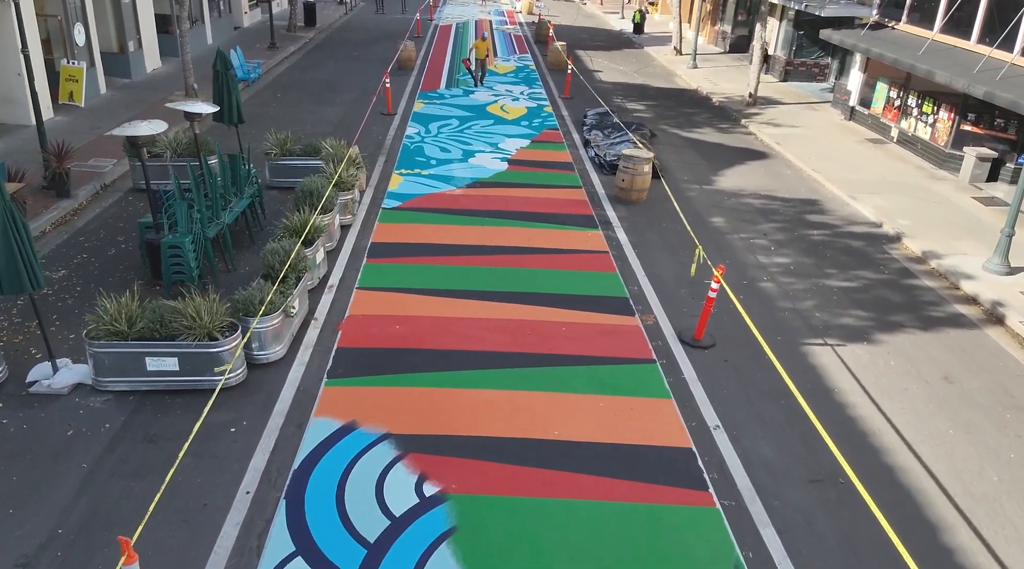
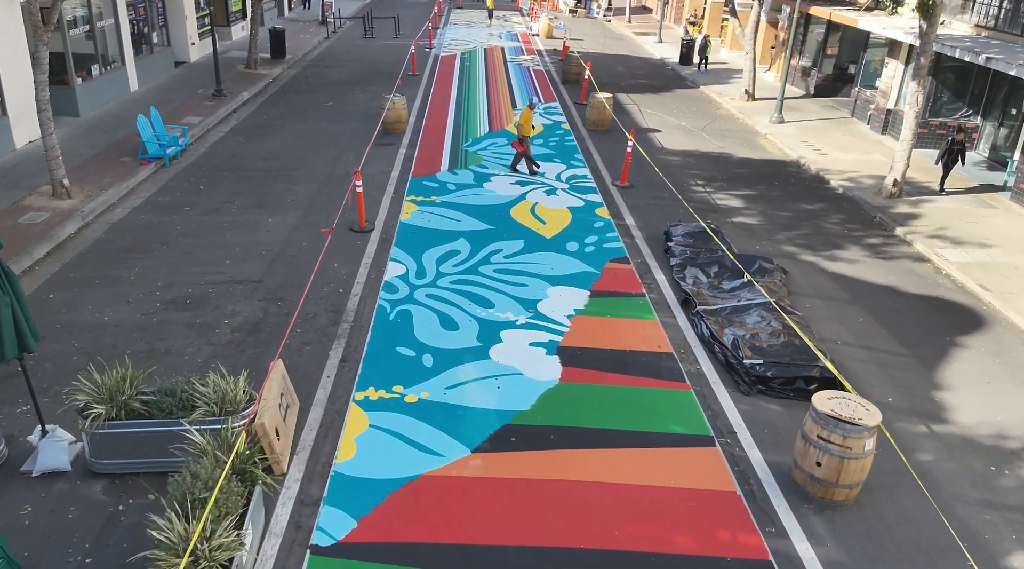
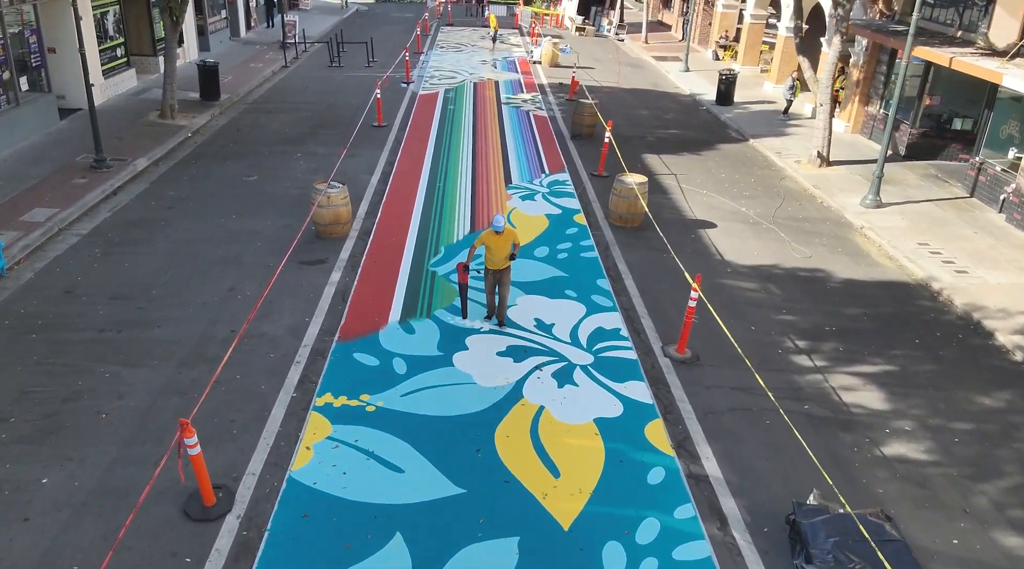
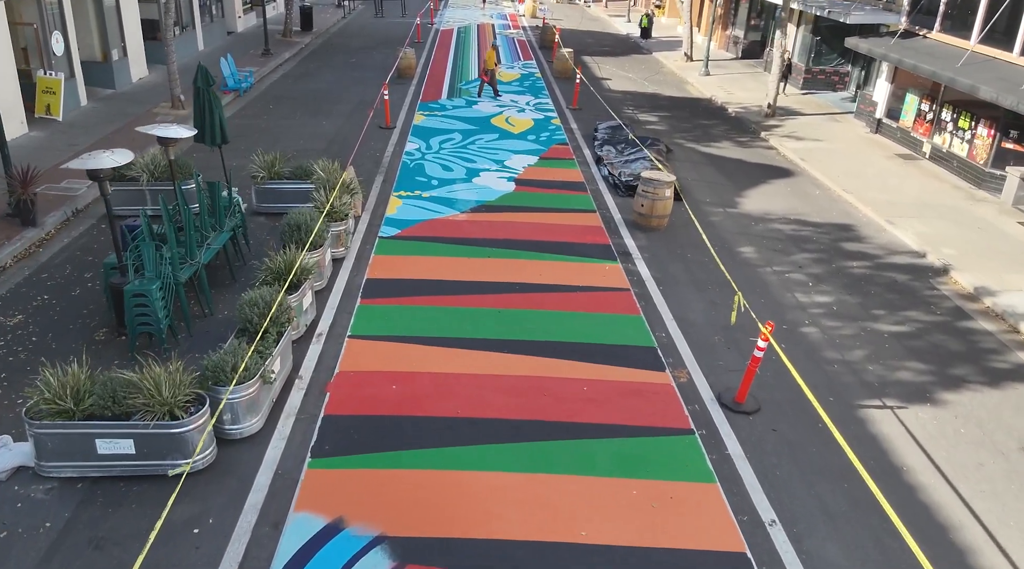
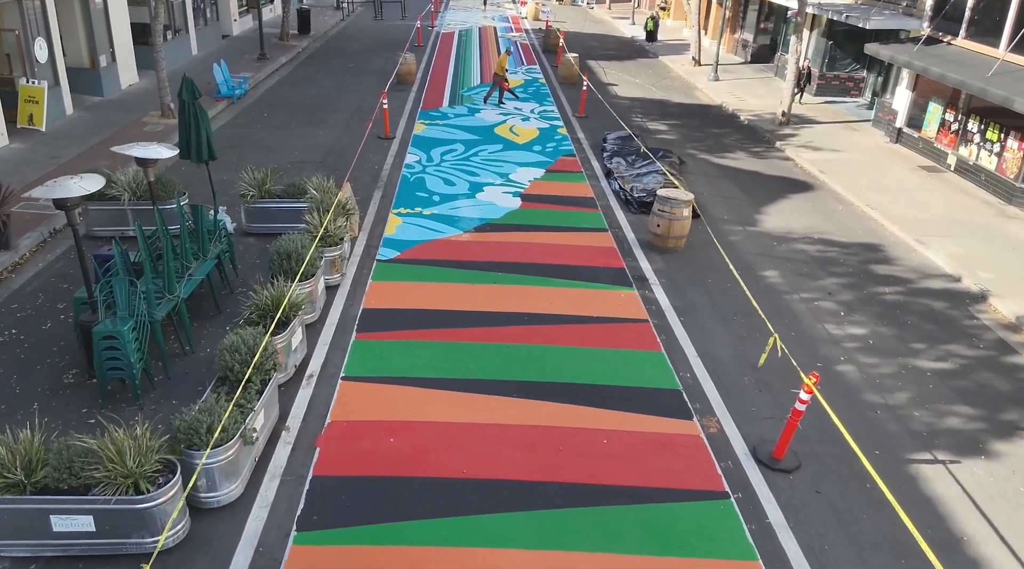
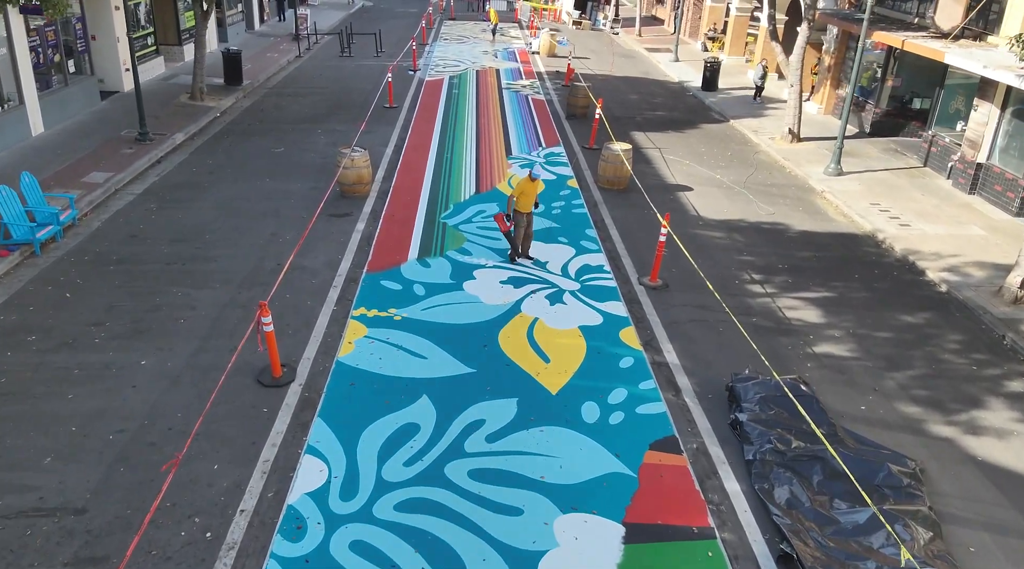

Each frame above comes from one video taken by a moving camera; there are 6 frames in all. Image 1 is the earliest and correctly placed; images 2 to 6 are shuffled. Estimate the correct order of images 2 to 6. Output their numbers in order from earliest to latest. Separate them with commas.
4, 5, 2, 6, 3
